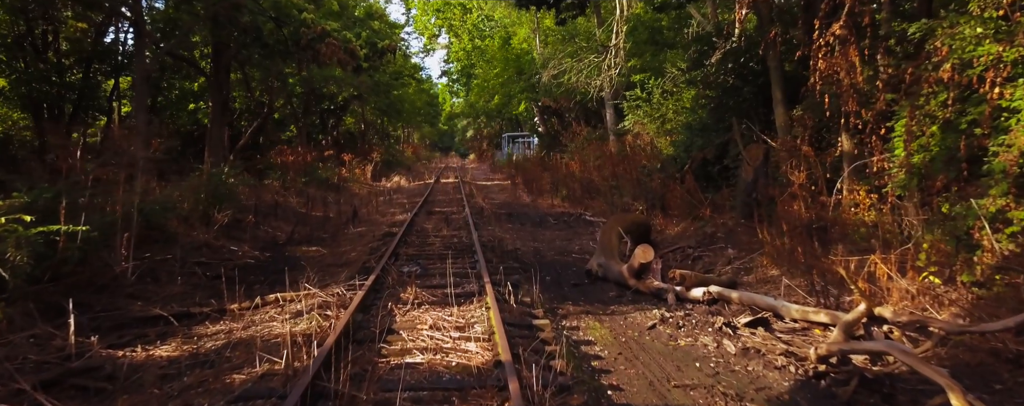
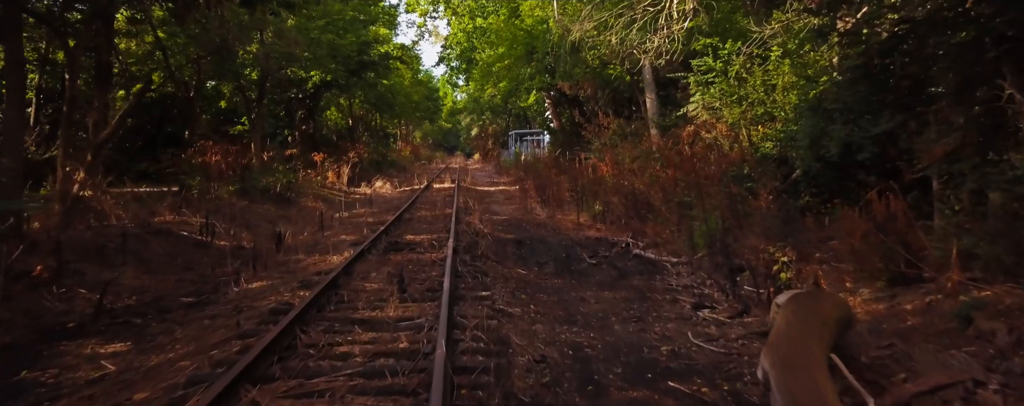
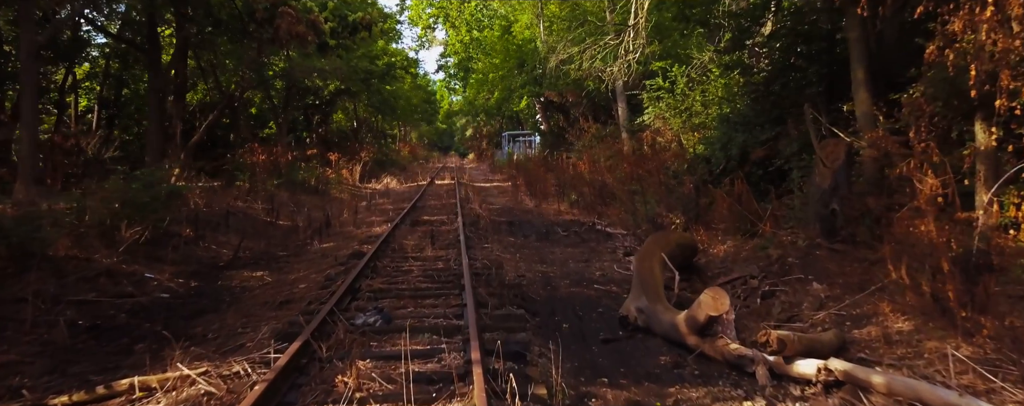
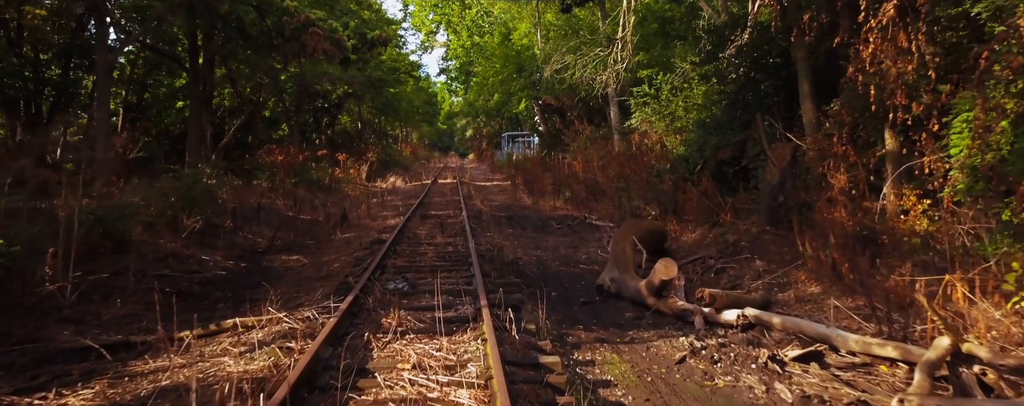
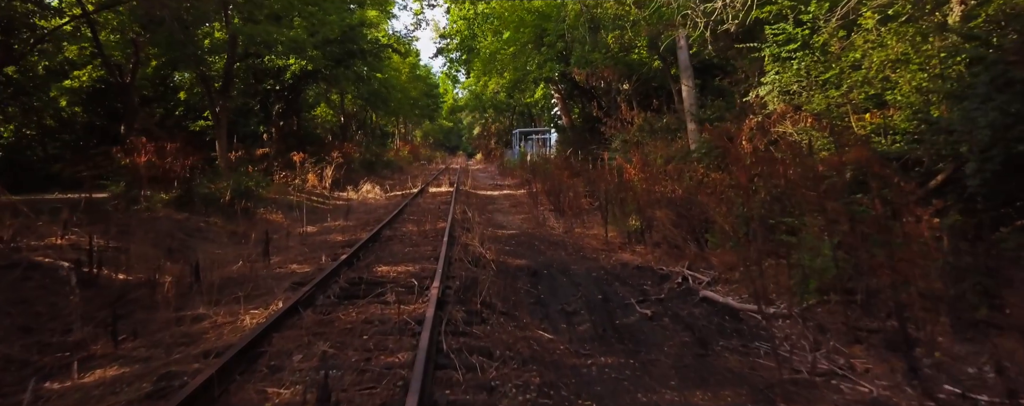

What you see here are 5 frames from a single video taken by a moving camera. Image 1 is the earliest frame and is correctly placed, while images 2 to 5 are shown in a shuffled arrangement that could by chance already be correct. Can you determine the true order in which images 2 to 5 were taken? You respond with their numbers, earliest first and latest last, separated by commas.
4, 3, 2, 5
